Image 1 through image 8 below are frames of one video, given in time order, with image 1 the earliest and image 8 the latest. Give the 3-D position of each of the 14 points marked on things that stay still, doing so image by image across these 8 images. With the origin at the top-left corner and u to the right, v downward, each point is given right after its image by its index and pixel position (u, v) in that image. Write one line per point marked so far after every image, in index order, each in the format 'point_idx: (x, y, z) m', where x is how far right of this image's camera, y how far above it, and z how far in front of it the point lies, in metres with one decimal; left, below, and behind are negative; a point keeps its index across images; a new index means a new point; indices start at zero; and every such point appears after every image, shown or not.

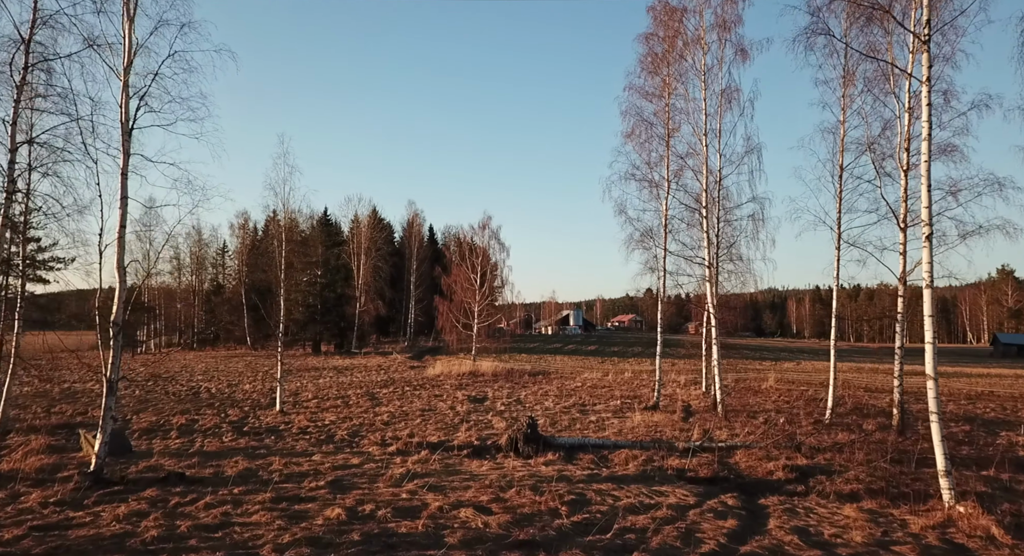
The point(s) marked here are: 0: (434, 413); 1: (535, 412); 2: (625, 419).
0: (-2.0, -3.5, +19.9) m
1: (+0.6, -3.5, +19.8) m
2: (+2.7, -3.3, +17.8) m
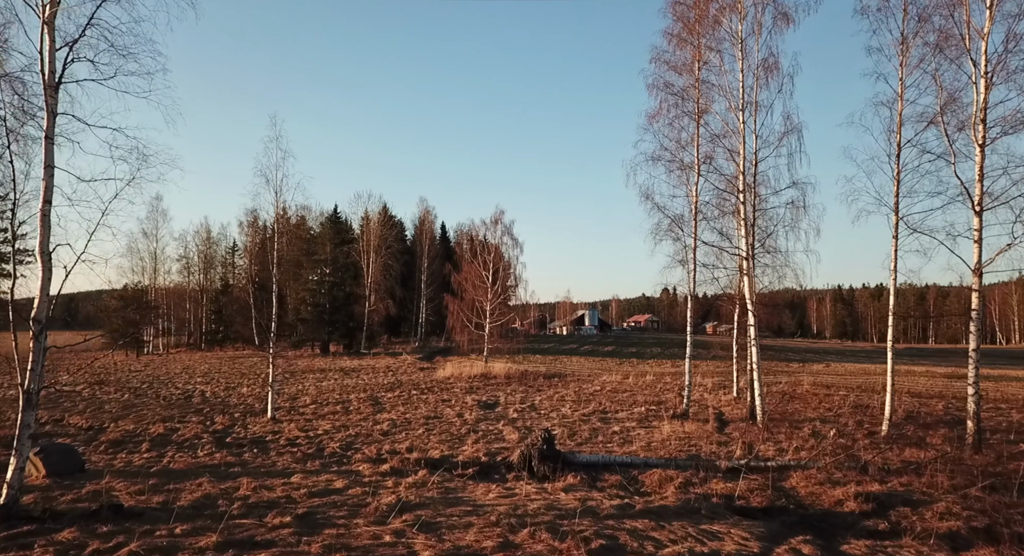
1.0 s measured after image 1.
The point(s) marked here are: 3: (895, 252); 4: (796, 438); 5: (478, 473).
0: (-1.7, -3.4, +18.1) m
1: (+0.9, -3.4, +17.9) m
2: (+3.0, -3.2, +15.9) m
3: (+7.6, +0.5, +15.1) m
4: (+5.3, -3.0, +14.1) m
5: (-0.5, -3.0, +11.5) m
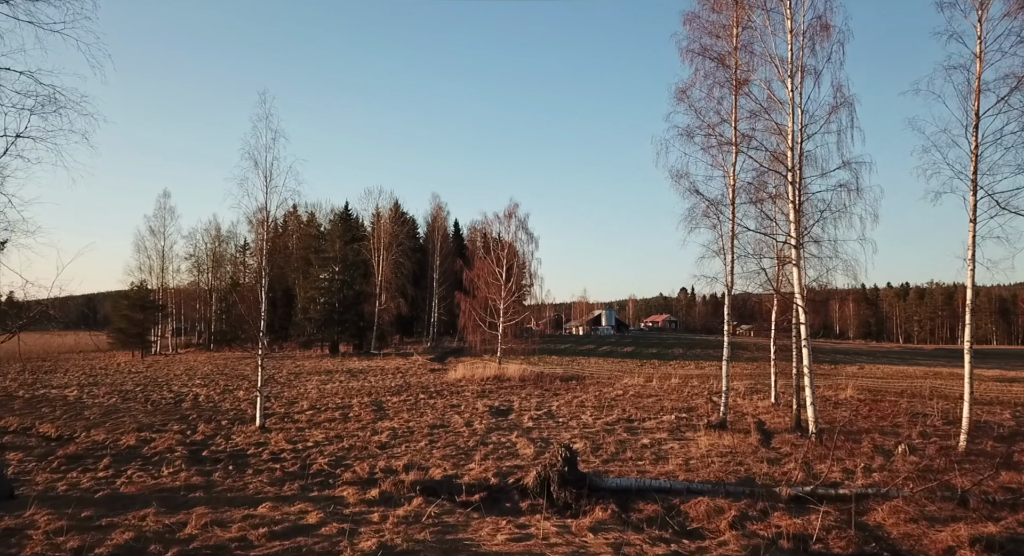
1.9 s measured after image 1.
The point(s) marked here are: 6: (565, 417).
0: (-1.4, -3.3, +16.2) m
1: (+1.2, -3.2, +16.0) m
2: (+3.2, -3.0, +13.9) m
3: (+7.9, +0.7, +13.0) m
4: (+5.5, -2.8, +12.1) m
5: (-0.3, -2.8, +9.6) m
6: (+1.3, -3.4, +18.6) m
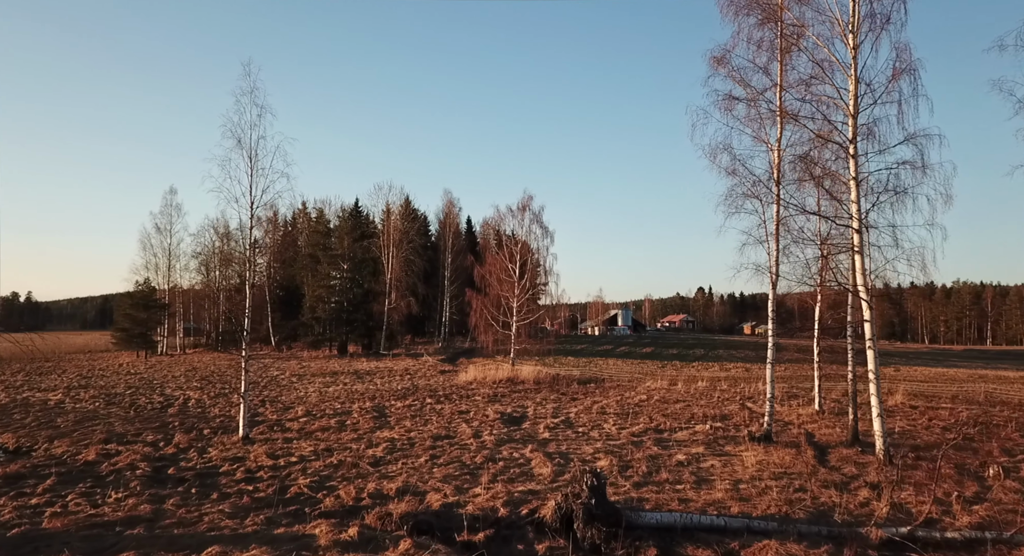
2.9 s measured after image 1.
0: (-1.2, -3.1, +14.3) m
1: (+1.5, -3.1, +14.0) m
2: (+3.4, -2.9, +11.9) m
3: (+8.1, +0.8, +11.0) m
4: (+5.7, -2.6, +10.0) m
5: (-0.2, -2.6, +7.7) m
6: (+1.6, -3.3, +16.7) m
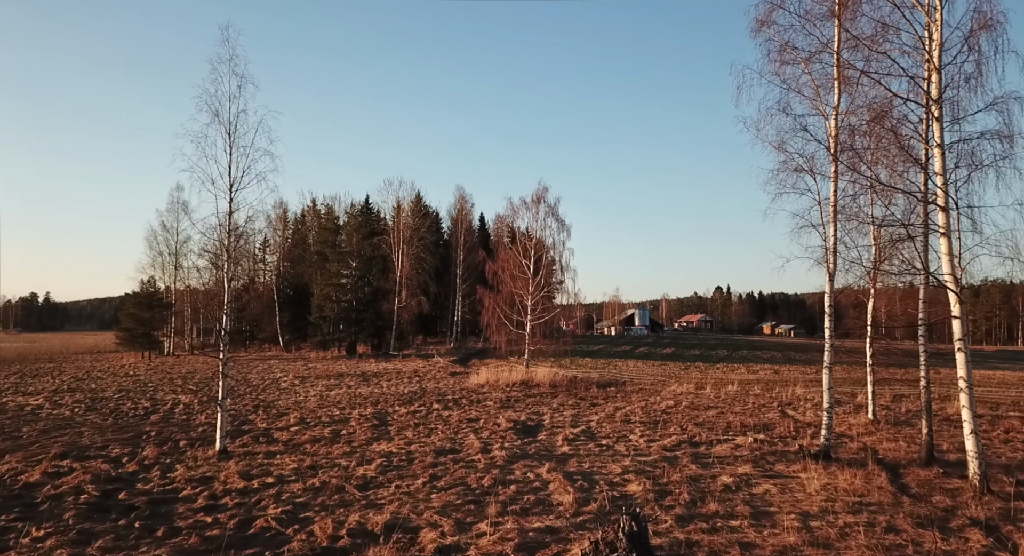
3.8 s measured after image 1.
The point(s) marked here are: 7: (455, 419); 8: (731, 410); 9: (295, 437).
0: (-0.9, -3.0, +12.4) m
1: (+1.7, -2.9, +12.1) m
2: (+3.6, -2.7, +10.0) m
3: (+8.2, +1.0, +8.9) m
4: (+5.8, -2.5, +8.0) m
5: (-0.1, -2.5, +5.7) m
6: (+1.9, -3.1, +14.7) m
7: (-1.4, -3.4, +18.3) m
8: (+5.5, -3.3, +19.0) m
9: (-4.4, -3.2, +15.4) m
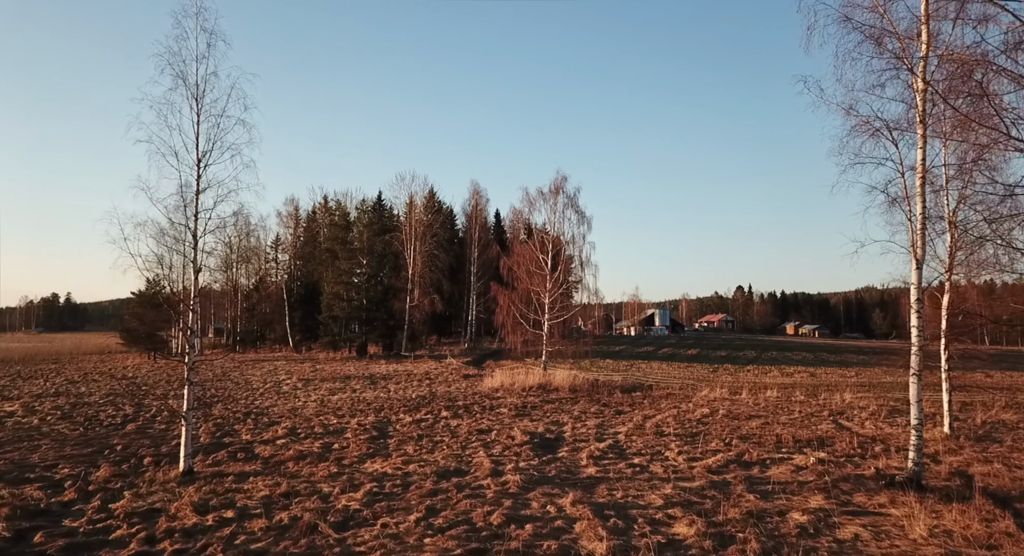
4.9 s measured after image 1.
0: (-0.7, -2.8, +10.3) m
1: (+1.9, -2.8, +10.0) m
2: (+3.8, -2.6, +7.8) m
3: (+8.4, +1.2, +6.6) m
4: (+6.0, -2.3, +5.8) m
5: (0.0, -2.3, +3.7) m
6: (+2.2, -2.9, +12.6) m
7: (-1.0, -3.2, +16.2) m
8: (+5.8, -3.1, +16.8) m
9: (-4.1, -3.1, +13.4) m
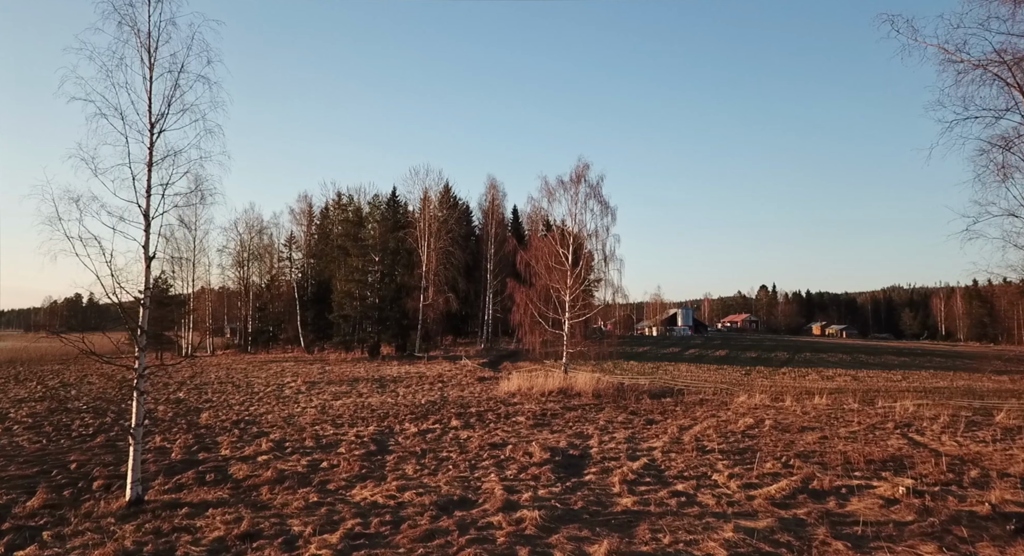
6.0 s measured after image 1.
0: (-0.5, -2.6, +8.2) m
1: (+2.1, -2.6, +7.8) m
2: (+3.9, -2.4, +5.6) m
3: (+8.5, +1.3, +4.3) m
4: (+6.0, -2.2, +3.6) m
5: (0.0, -2.2, +1.6) m
6: (+2.4, -2.8, +10.4) m
7: (-0.7, -3.1, +14.1) m
8: (+6.2, -3.0, +14.6) m
9: (-3.9, -2.9, +11.4) m
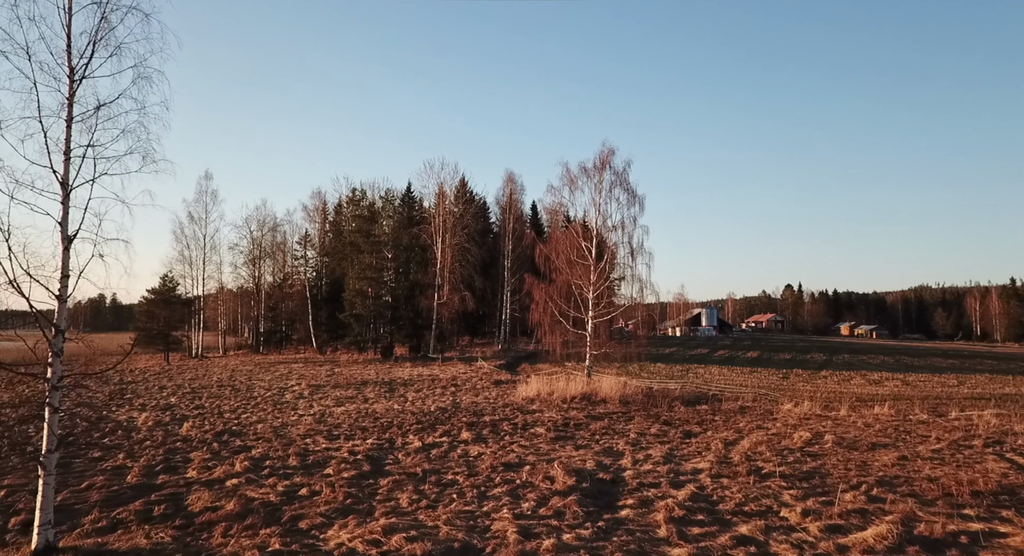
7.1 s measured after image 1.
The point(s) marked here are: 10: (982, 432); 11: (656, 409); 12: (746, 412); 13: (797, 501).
0: (-0.4, -2.5, +6.1) m
1: (+2.2, -2.4, +5.6) m
2: (+4.0, -2.2, +3.3) m
3: (+8.5, +1.5, +1.9) m
4: (+6.1, -2.0, +1.2) m
5: (0.0, -2.0, -0.6) m
6: (+2.6, -2.6, +8.2) m
7: (-0.4, -2.9, +12.0) m
8: (+6.5, -2.8, +12.3) m
9: (-3.6, -2.8, +9.3) m
10: (+8.7, -2.8, +14.1) m
11: (+3.6, -3.3, +18.9) m
12: (+5.6, -3.2, +18.3) m
13: (+3.5, -2.7, +9.2) m
